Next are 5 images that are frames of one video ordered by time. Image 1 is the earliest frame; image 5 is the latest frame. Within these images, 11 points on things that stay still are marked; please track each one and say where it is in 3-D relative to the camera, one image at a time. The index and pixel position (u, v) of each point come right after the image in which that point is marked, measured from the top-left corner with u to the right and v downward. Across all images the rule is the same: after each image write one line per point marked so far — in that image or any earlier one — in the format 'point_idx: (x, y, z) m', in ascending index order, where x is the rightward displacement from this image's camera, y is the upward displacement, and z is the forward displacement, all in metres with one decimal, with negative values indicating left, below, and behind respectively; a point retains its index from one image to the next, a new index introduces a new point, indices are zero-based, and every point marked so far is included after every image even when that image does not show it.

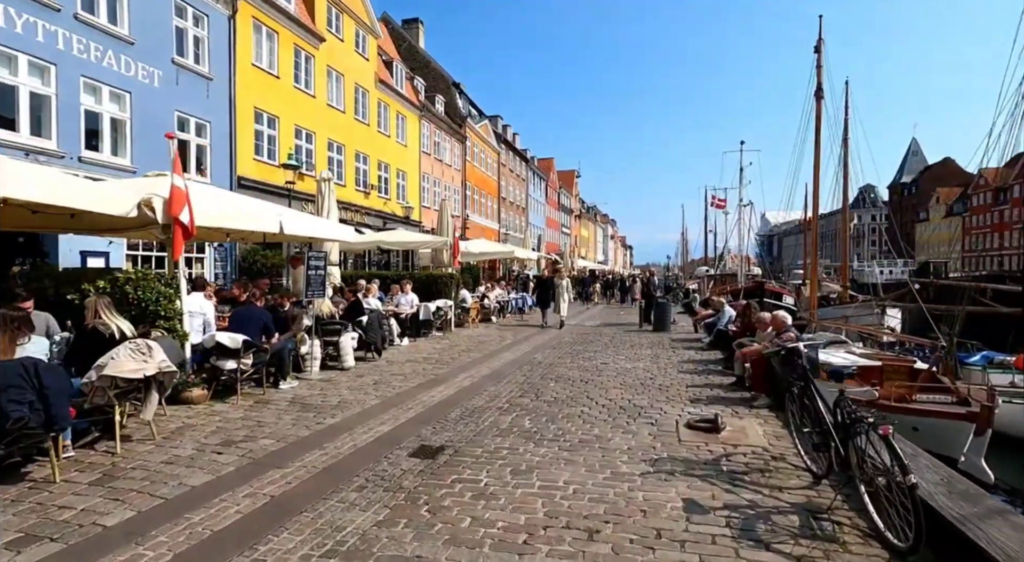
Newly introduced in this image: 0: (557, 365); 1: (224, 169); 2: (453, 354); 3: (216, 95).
0: (+0.9, -1.6, +11.7) m
1: (-8.9, +3.5, +19.2) m
2: (-1.3, -1.5, +12.8) m
3: (-9.0, +5.7, +18.8) m
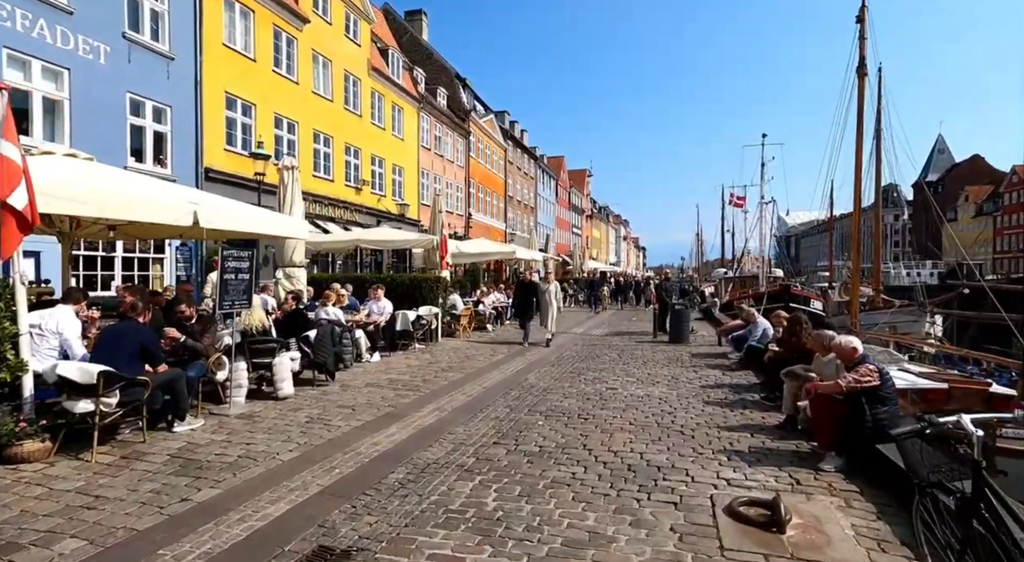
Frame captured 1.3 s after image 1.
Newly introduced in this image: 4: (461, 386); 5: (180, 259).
0: (+0.6, -1.7, +9.5) m
1: (-9.0, +3.4, +17.2) m
2: (-1.5, -1.6, +10.7) m
3: (-9.1, +5.6, +16.8) m
4: (-0.8, -1.6, +9.6) m
5: (-9.0, +0.6, +16.8) m
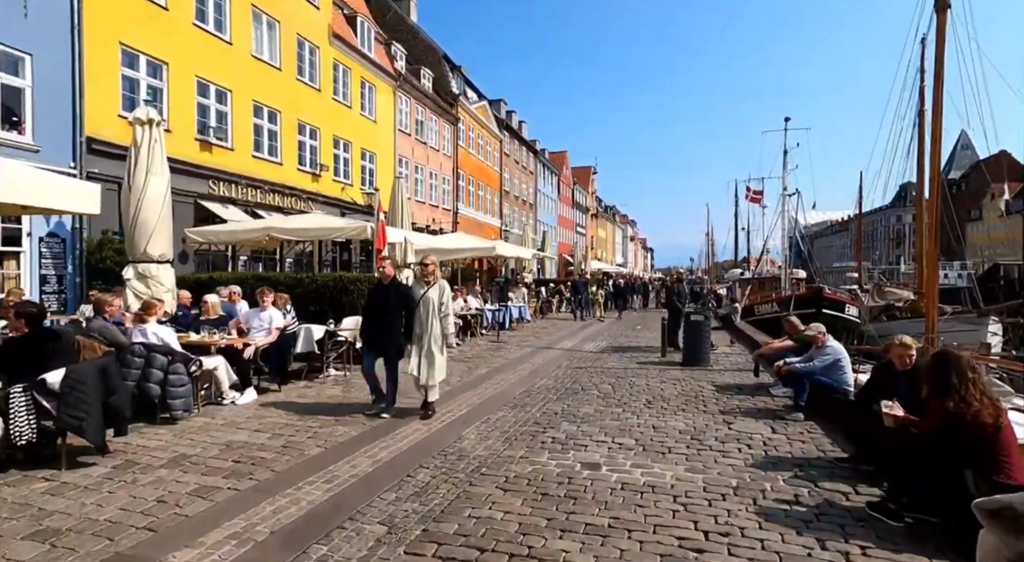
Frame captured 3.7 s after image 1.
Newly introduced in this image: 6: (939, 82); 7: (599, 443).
0: (-0.2, -1.7, +5.5) m
1: (-9.7, +3.4, +13.4) m
2: (-2.3, -1.6, +6.7) m
3: (-9.8, +5.6, +13.0) m
4: (-1.7, -1.7, +5.6) m
5: (-9.8, +0.6, +12.9) m
6: (+8.8, +4.1, +12.7) m
7: (+0.9, -1.7, +6.5) m
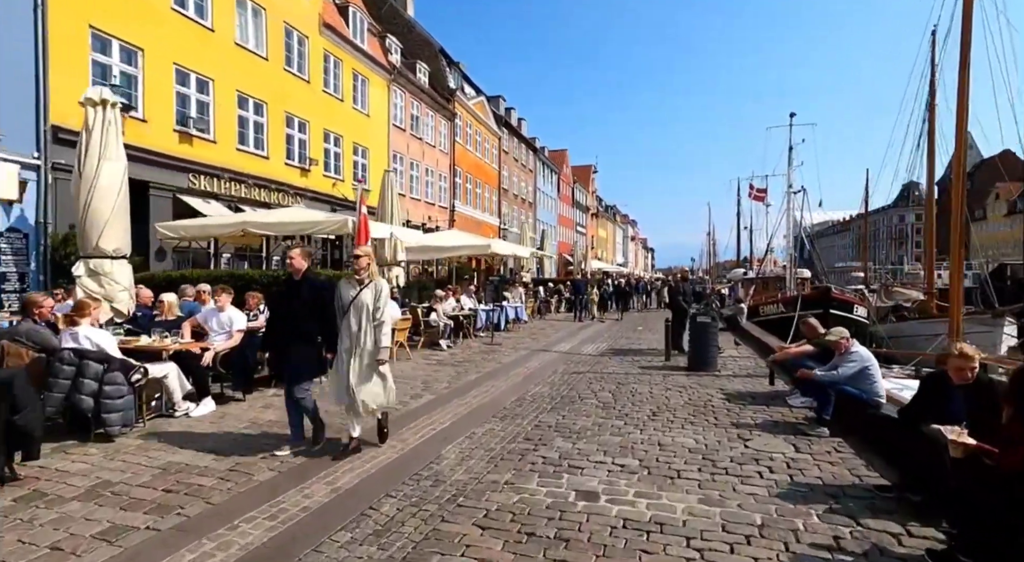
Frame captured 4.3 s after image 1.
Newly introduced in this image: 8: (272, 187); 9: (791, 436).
0: (-0.3, -1.7, +4.7) m
1: (-9.9, +3.4, +12.5) m
2: (-2.4, -1.6, +5.9) m
3: (-10.0, +5.6, +12.1) m
4: (-1.8, -1.6, +4.7) m
5: (-9.9, +0.6, +12.1) m
6: (+8.6, +4.1, +11.8) m
7: (+0.8, -1.7, +5.7) m
8: (-7.8, +3.0, +20.0) m
9: (+3.0, -1.6, +6.6) m
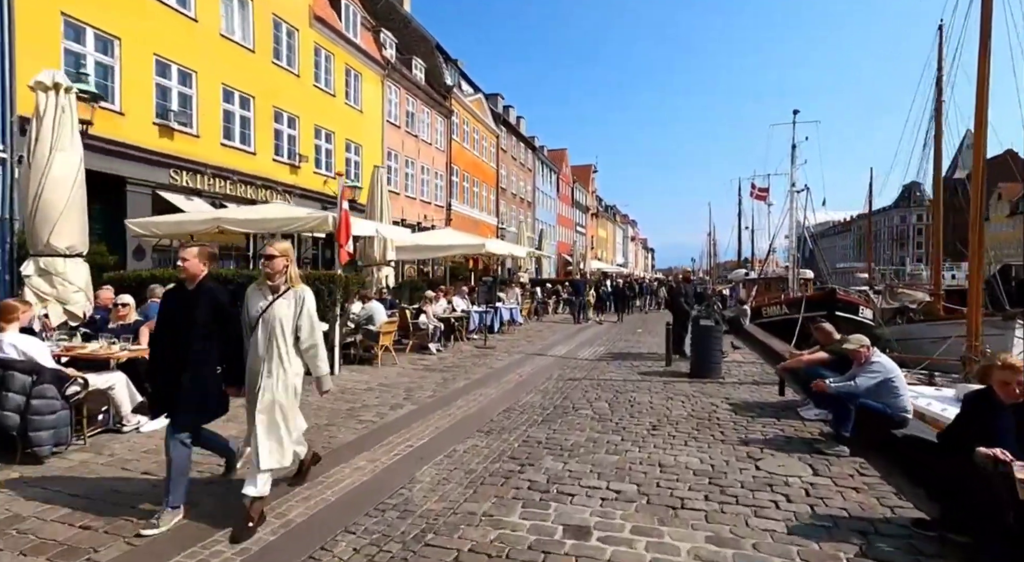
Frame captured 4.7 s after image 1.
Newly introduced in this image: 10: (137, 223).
0: (-0.5, -1.7, +4.0) m
1: (-10.0, +3.4, +11.9) m
2: (-2.6, -1.6, +5.2) m
3: (-10.1, +5.6, +11.5) m
4: (-1.9, -1.6, +4.1) m
5: (-10.1, +0.6, +11.4) m
6: (+8.5, +4.1, +11.1) m
7: (+0.6, -1.7, +5.0) m
8: (-7.9, +3.0, +19.3) m
9: (+2.8, -1.7, +5.9) m
10: (-7.0, +1.1, +11.6) m
